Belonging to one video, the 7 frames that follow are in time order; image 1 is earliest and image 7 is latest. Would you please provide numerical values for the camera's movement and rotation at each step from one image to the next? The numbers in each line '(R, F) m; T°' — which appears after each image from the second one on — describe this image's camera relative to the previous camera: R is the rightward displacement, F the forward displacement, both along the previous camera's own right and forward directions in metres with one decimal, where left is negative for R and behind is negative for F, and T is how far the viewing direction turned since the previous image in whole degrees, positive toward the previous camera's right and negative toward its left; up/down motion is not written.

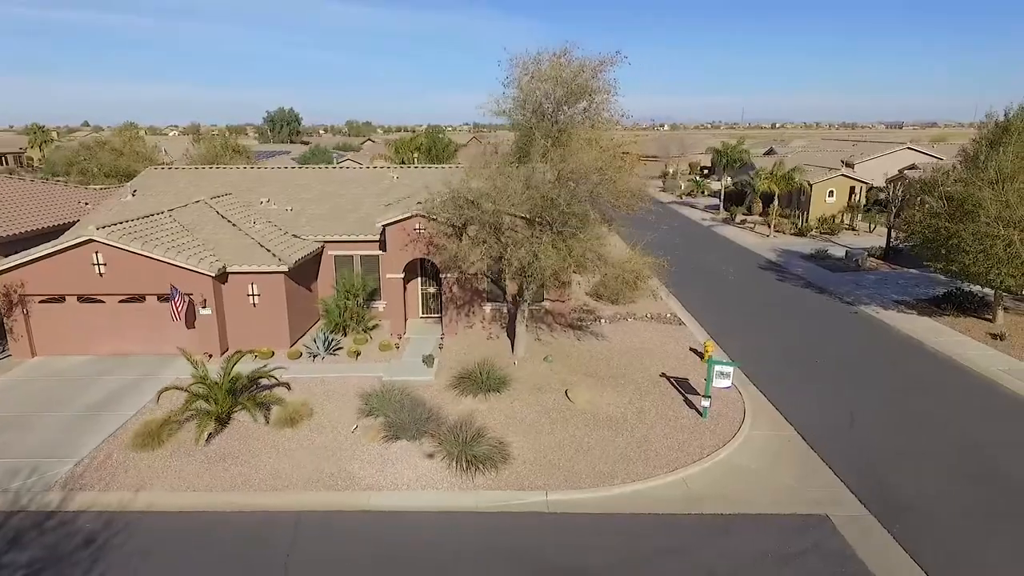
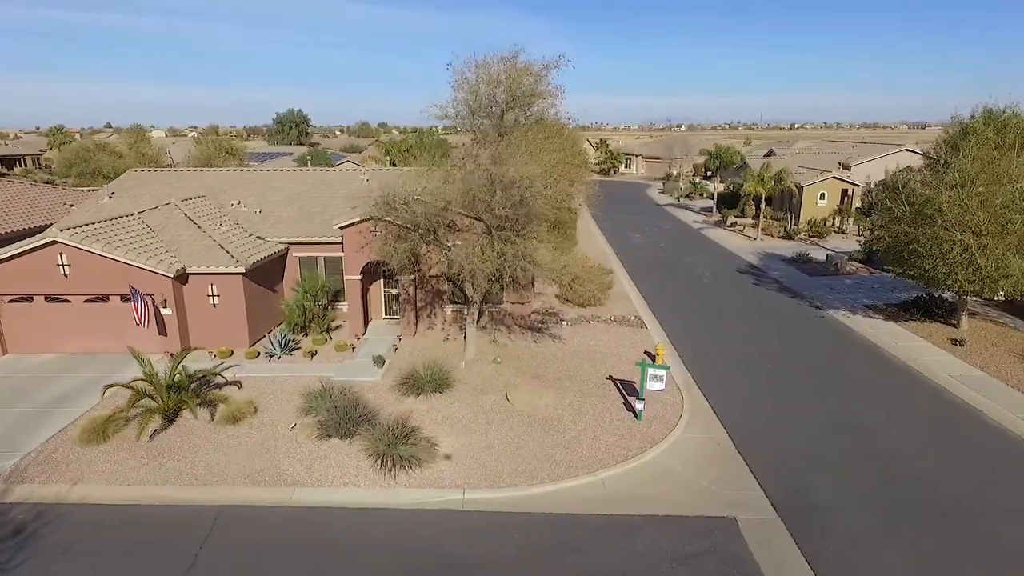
(+1.7, -0.2) m; -2°
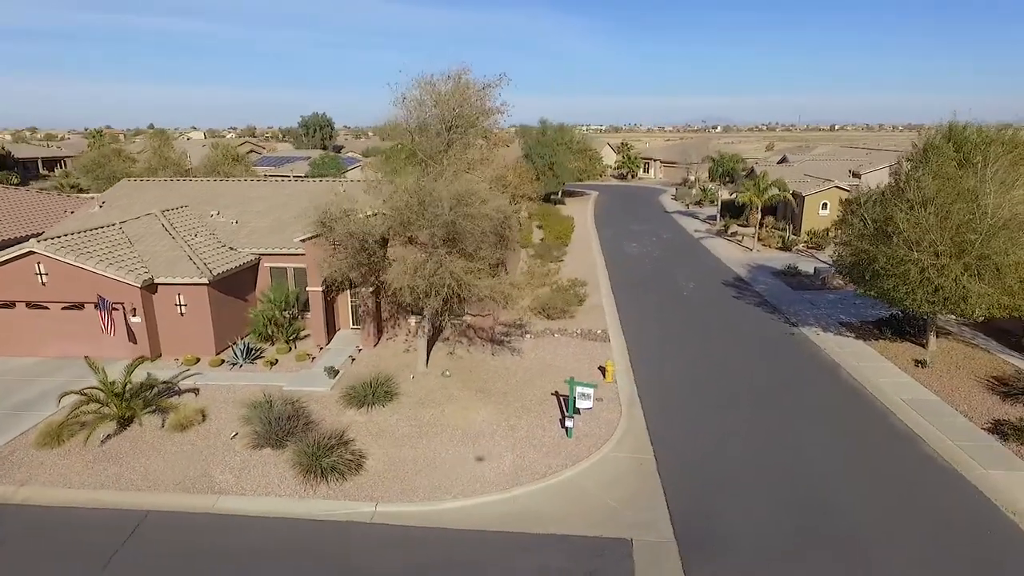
(+2.2, -0.3) m; -3°
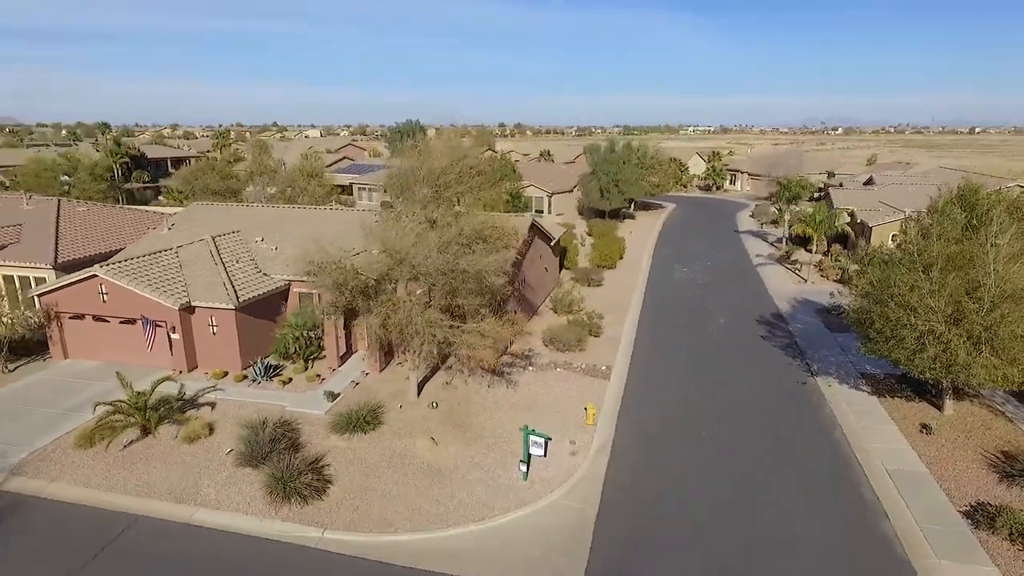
(+3.1, -0.5) m; -9°
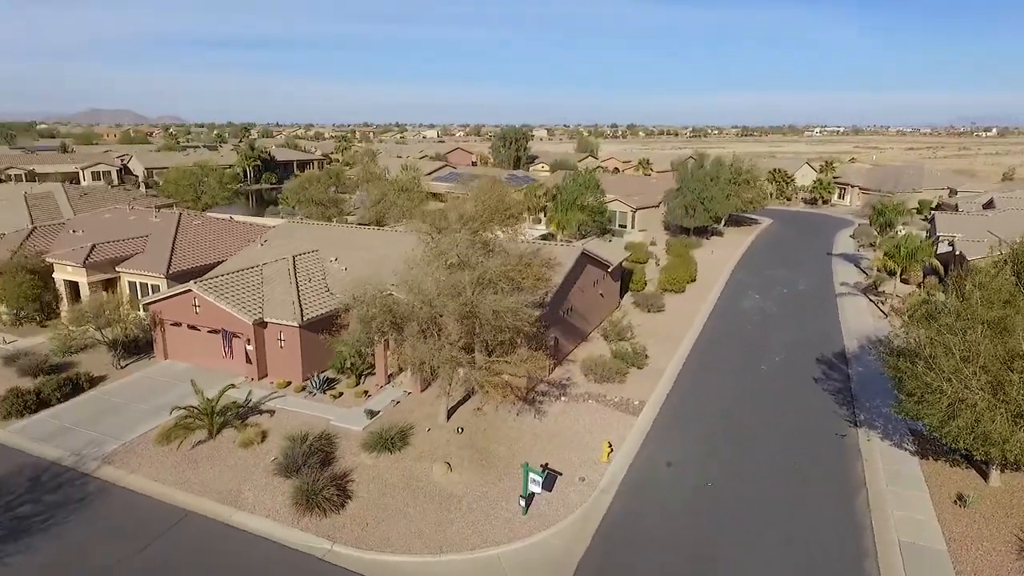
(+2.4, -0.7) m; -10°
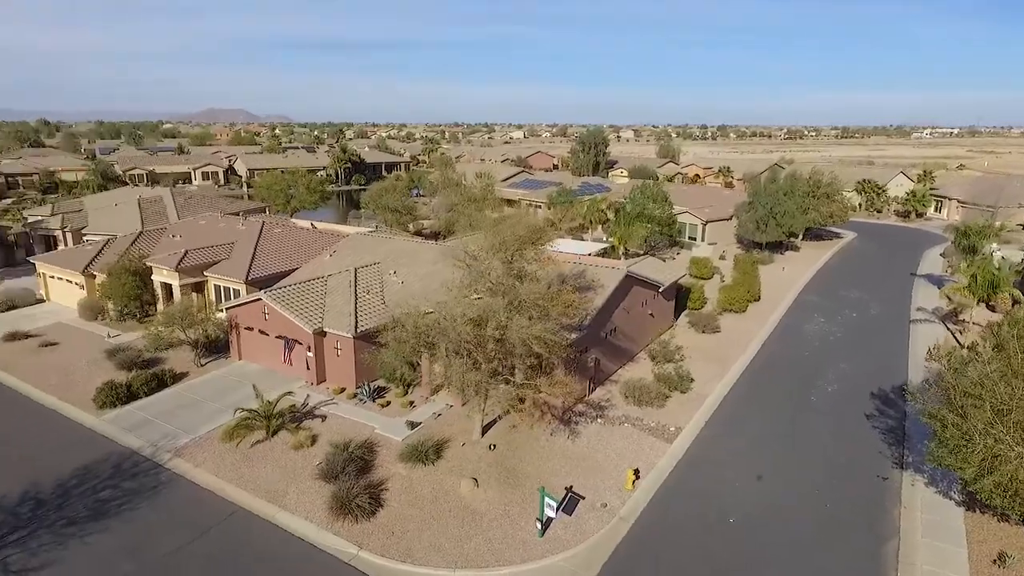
(+1.5, -0.6) m; -7°
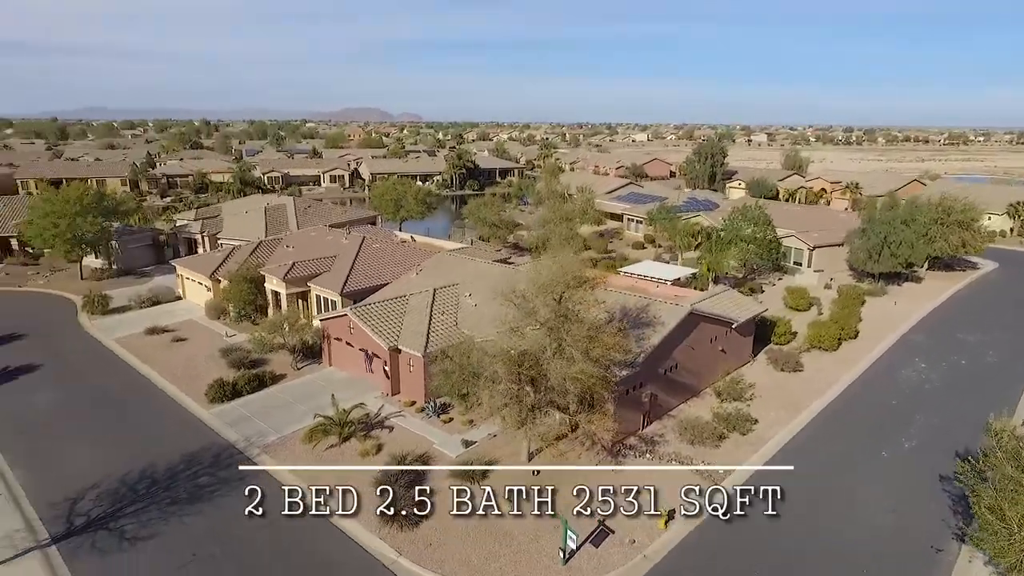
(+1.9, -1.0) m; -10°
